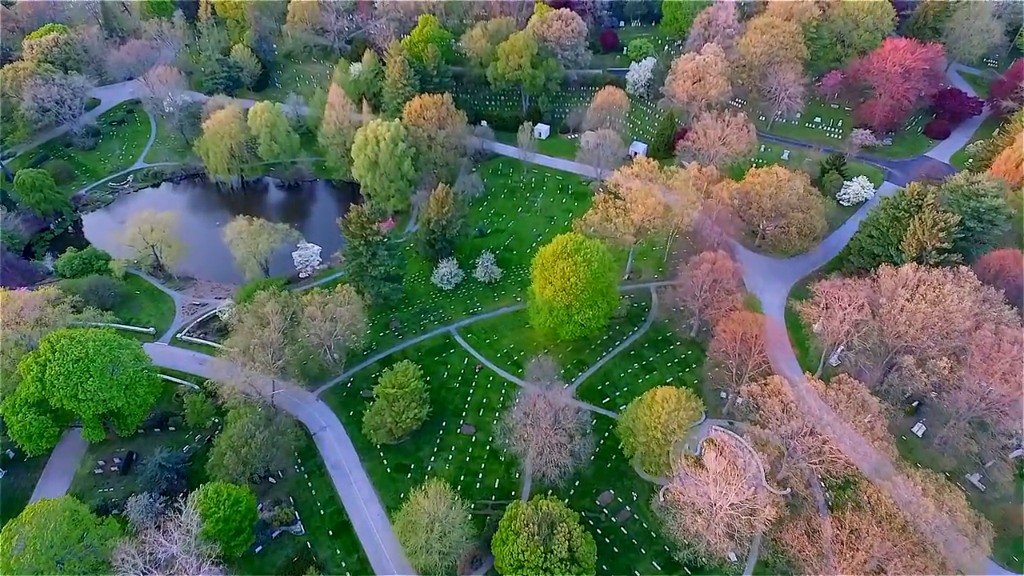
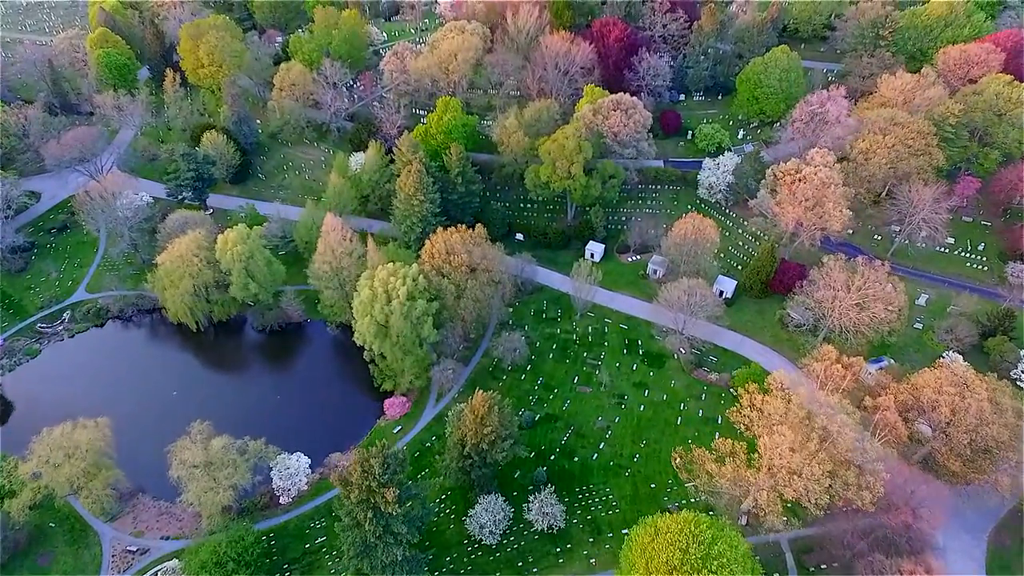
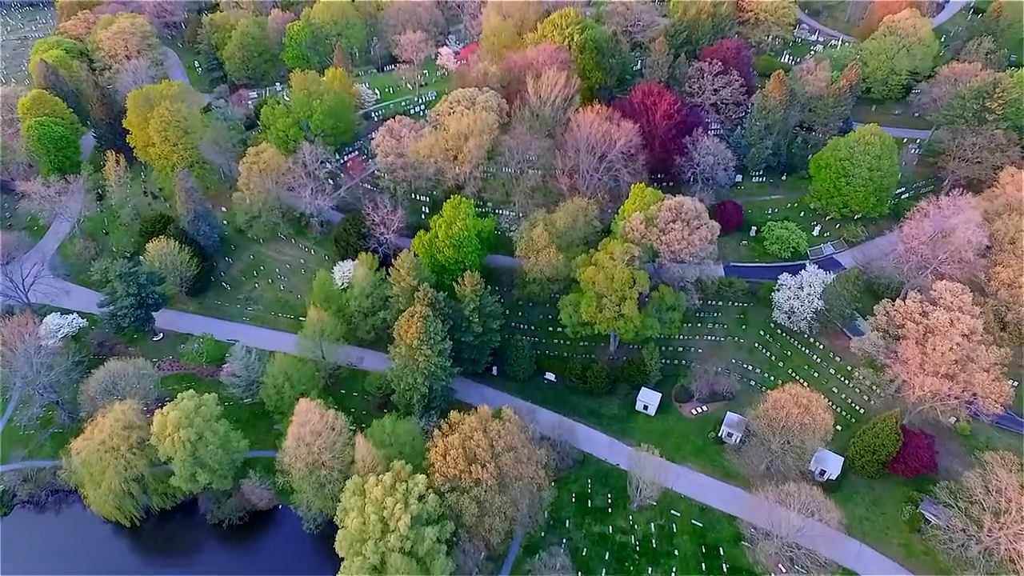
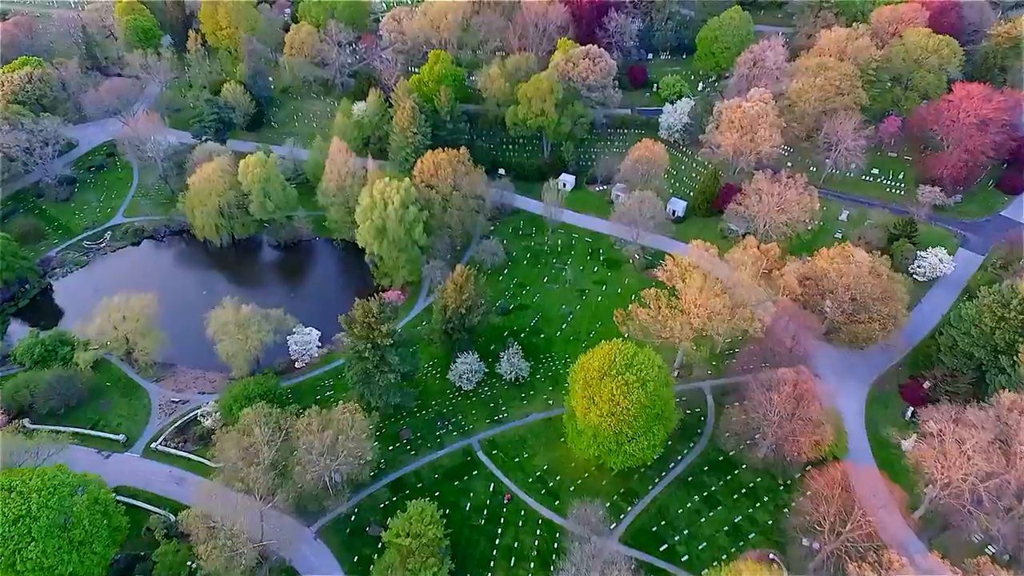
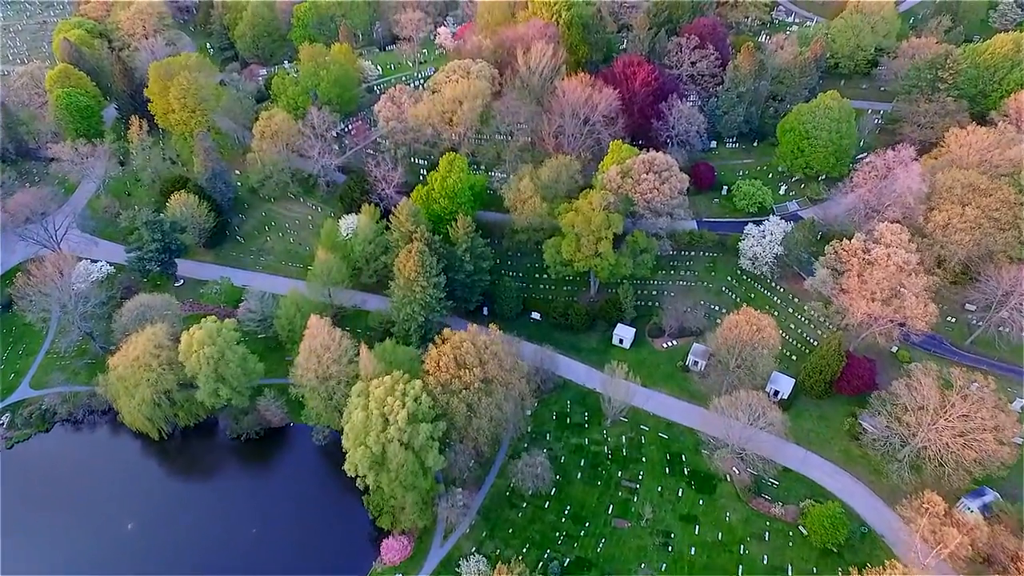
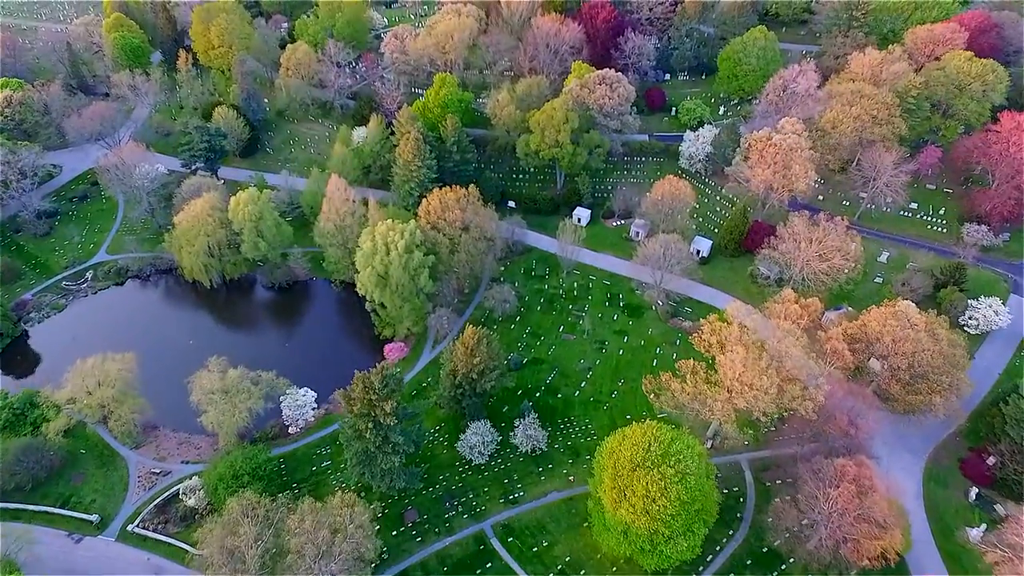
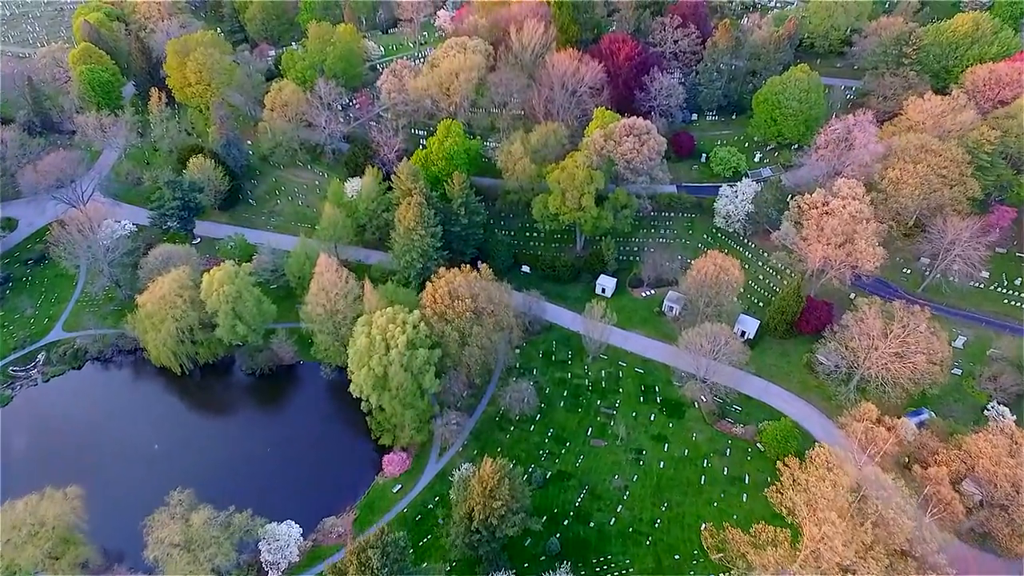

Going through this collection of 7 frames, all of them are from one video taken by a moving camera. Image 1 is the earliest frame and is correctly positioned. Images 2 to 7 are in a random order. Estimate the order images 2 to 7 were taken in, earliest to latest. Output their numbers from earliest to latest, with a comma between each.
4, 6, 2, 7, 5, 3
